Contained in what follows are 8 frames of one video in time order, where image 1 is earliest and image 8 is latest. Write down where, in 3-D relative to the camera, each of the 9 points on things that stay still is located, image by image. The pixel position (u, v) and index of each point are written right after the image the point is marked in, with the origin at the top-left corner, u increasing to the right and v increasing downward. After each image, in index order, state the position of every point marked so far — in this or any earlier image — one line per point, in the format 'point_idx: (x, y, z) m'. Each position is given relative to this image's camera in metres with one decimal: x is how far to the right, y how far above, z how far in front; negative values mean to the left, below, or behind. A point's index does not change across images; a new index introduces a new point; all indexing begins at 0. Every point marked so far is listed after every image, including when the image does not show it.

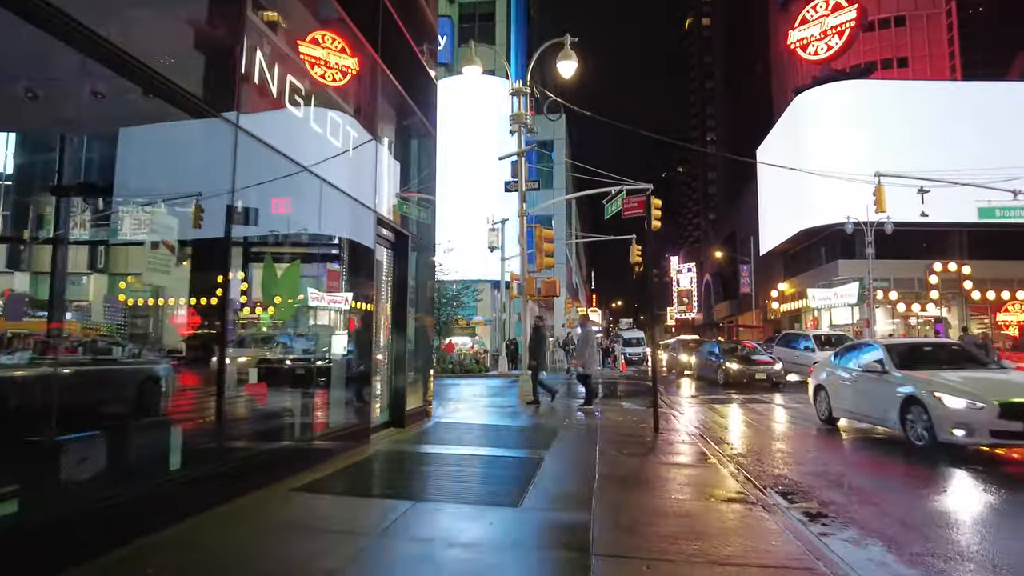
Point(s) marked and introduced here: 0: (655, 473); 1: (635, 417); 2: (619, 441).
0: (+1.7, -2.2, +7.3) m
1: (+2.5, -2.7, +12.5) m
2: (+1.7, -2.4, +9.6) m
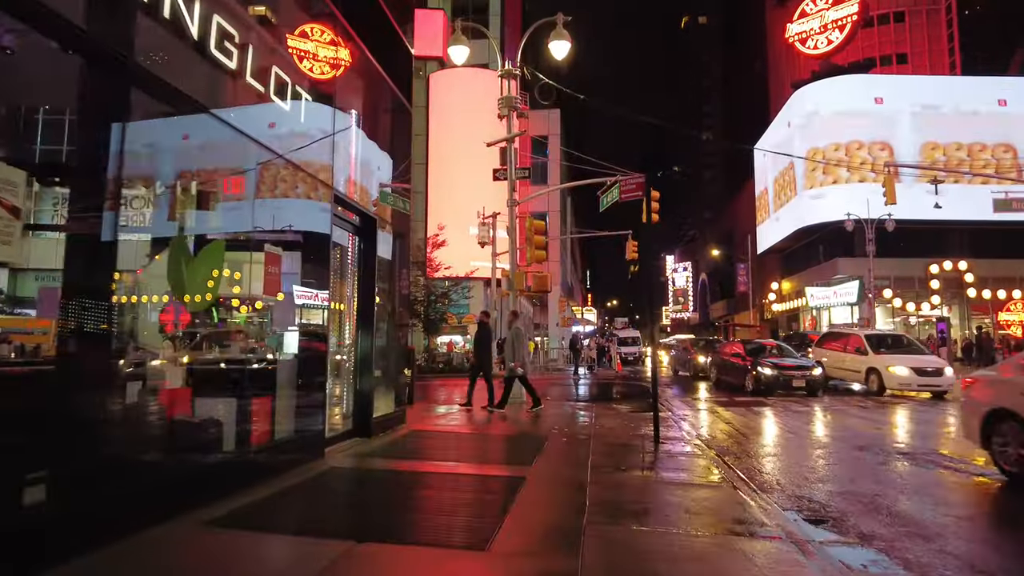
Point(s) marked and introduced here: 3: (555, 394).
0: (+1.4, -2.1, +6.2) m
1: (+2.2, -2.5, +11.3) m
2: (+1.4, -2.3, +8.5) m
3: (+1.4, -3.4, +19.8) m
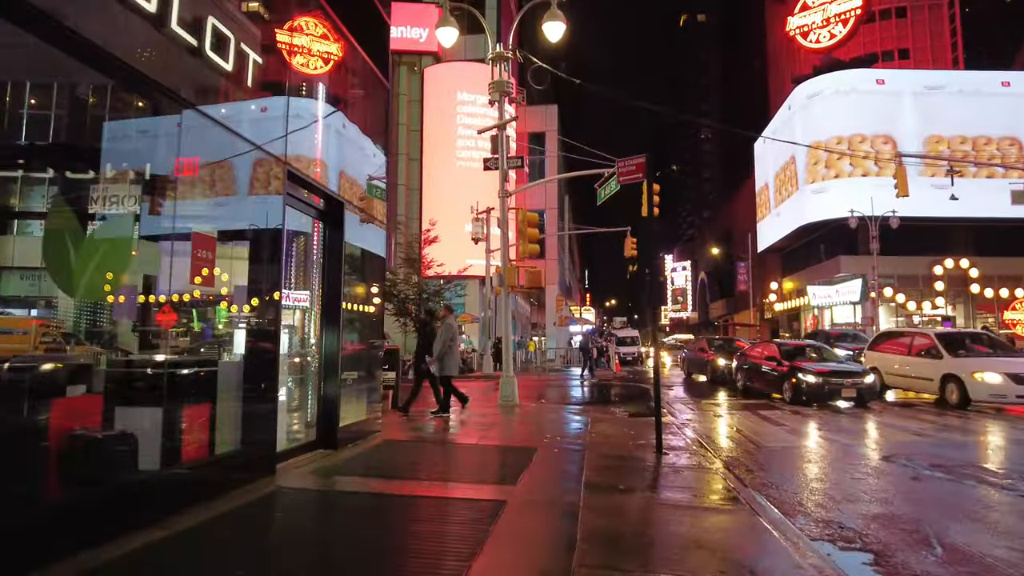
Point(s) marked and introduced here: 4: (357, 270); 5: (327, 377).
0: (+1.3, -2.0, +5.2) m
1: (+2.0, -2.4, +10.3) m
2: (+1.2, -2.2, +7.5) m
3: (+1.2, -3.3, +18.8) m
4: (-2.3, +0.2, +9.0) m
5: (-2.5, -1.2, +8.1) m
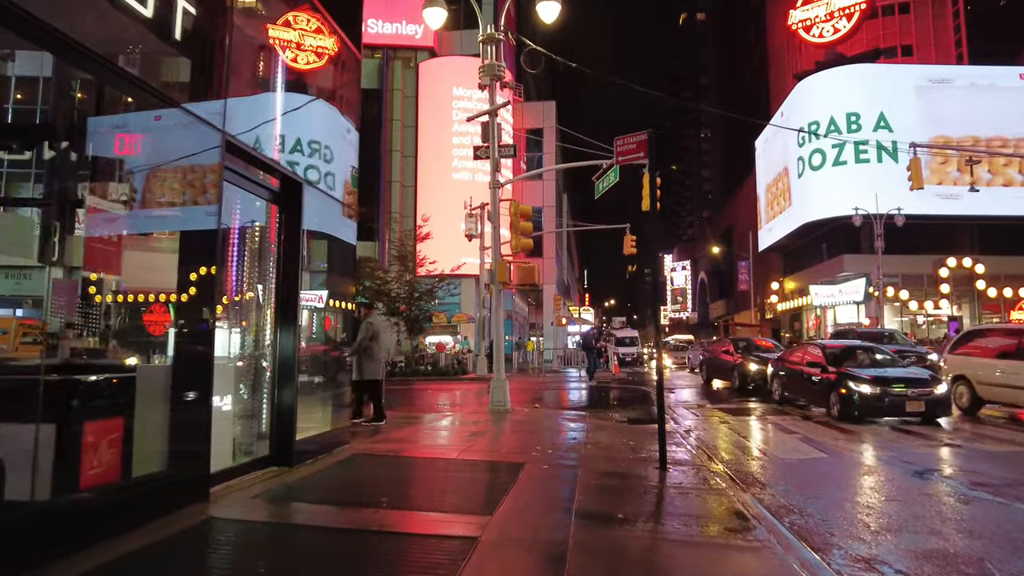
0: (+1.1, -1.9, +4.2) m
1: (+1.8, -2.4, +9.4) m
2: (+1.0, -2.1, +6.5) m
3: (+1.0, -3.3, +17.9) m
4: (-2.5, +0.3, +8.0) m
5: (-2.6, -1.1, +7.1) m
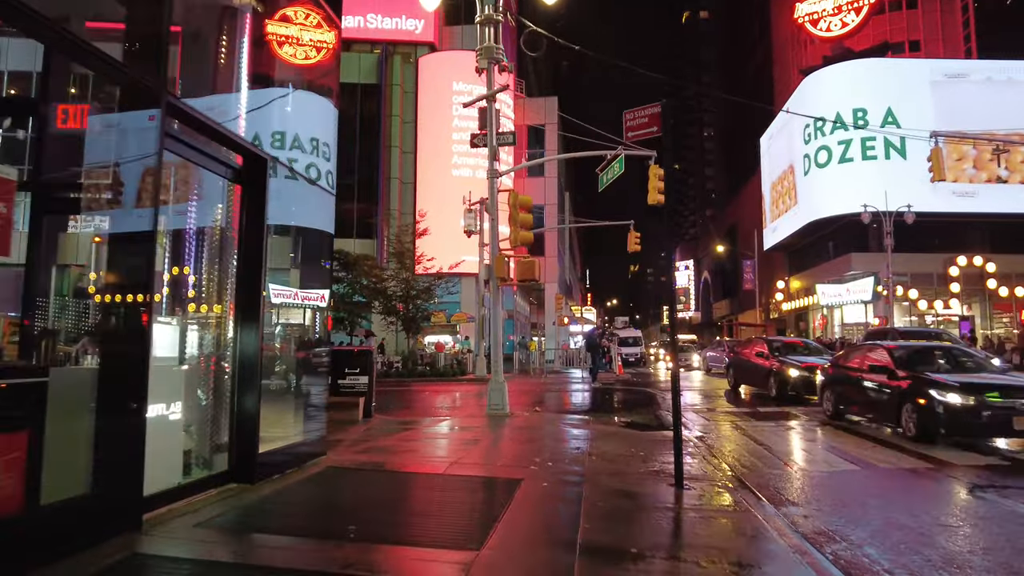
0: (+1.0, -1.8, +3.3) m
1: (+1.8, -2.3, +8.5) m
2: (+1.0, -2.0, +5.7) m
3: (+1.0, -3.2, +17.0) m
4: (-2.6, +0.4, +7.1) m
5: (-2.7, -1.0, +6.2) m
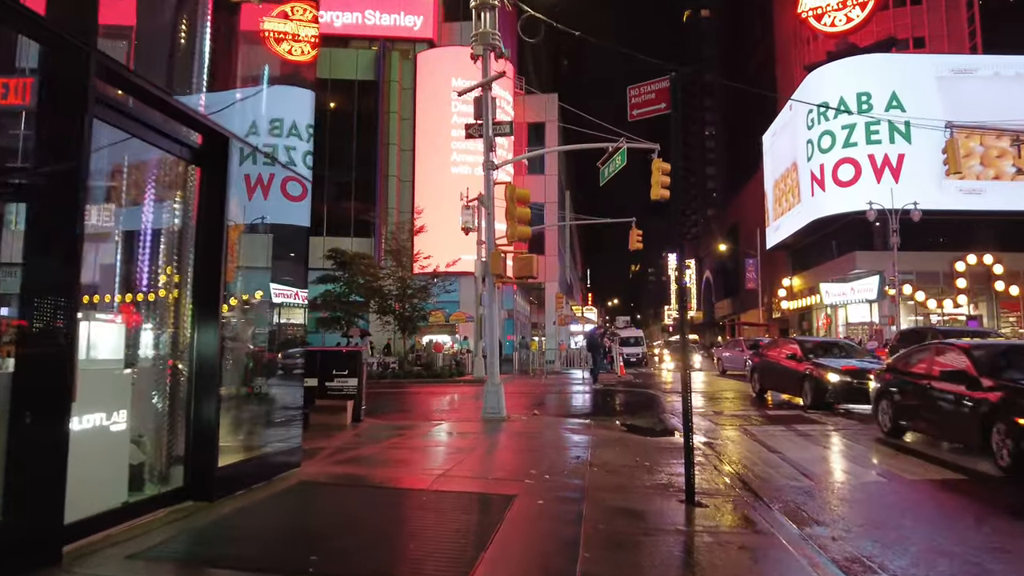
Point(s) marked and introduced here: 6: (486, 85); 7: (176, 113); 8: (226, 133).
0: (+0.9, -1.8, +2.7) m
1: (+1.7, -2.2, +7.8) m
2: (+0.9, -2.0, +5.0) m
3: (+0.9, -3.1, +16.3) m
4: (-2.6, +0.5, +6.5) m
5: (-2.8, -0.9, +5.6) m
6: (-0.6, +4.4, +13.5) m
7: (-2.9, +1.5, +5.2) m
8: (-2.7, +1.5, +5.9) m
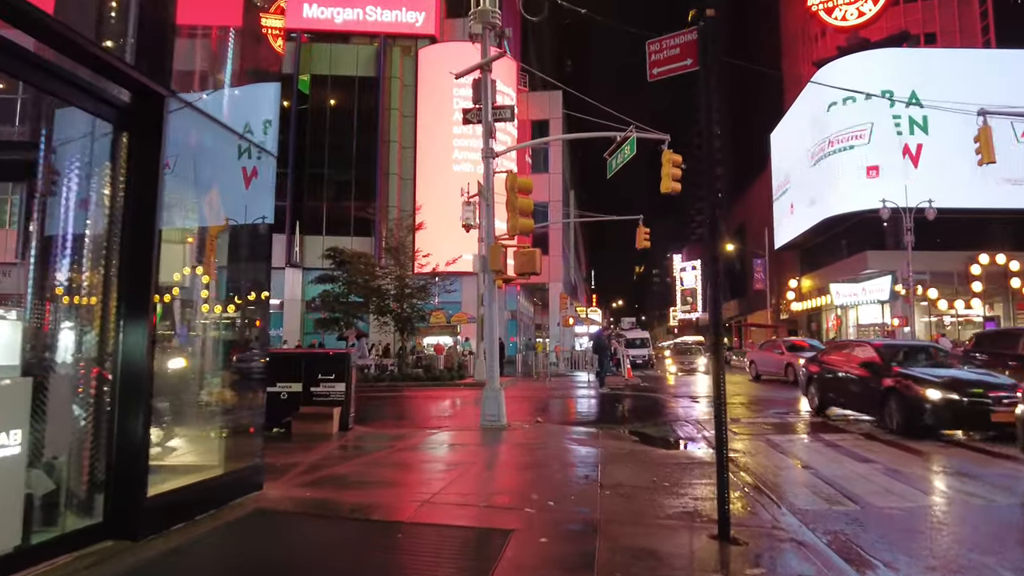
0: (+0.9, -1.7, +1.7) m
1: (+1.7, -2.1, +6.8) m
2: (+0.9, -1.9, +4.0) m
3: (+1.0, -3.1, +15.3) m
4: (-2.7, +0.5, +5.5) m
5: (-2.8, -0.9, +4.6) m
6: (-0.5, +4.5, +12.5) m
7: (-2.9, +1.6, +4.2) m
8: (-2.7, +1.5, +4.9) m
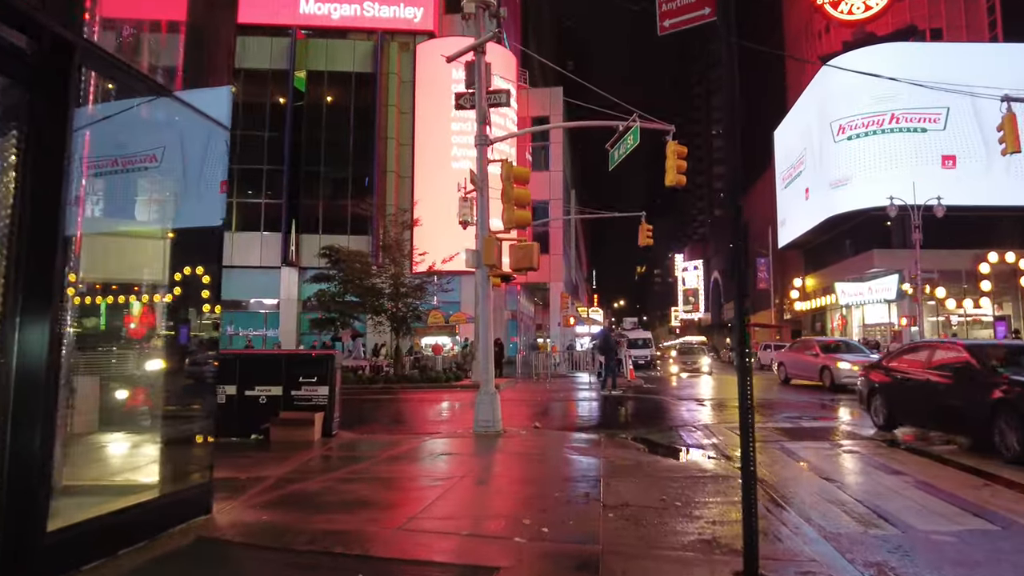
0: (+0.8, -1.6, +0.9) m
1: (+1.6, -2.1, +6.0) m
2: (+0.8, -1.8, +3.2) m
3: (+0.9, -3.0, +14.5) m
4: (-2.8, +0.6, +4.7) m
5: (-2.9, -0.8, +3.8) m
6: (-0.6, +4.5, +11.7) m
7: (-3.0, +1.7, +3.4) m
8: (-2.8, +1.6, +4.1) m
